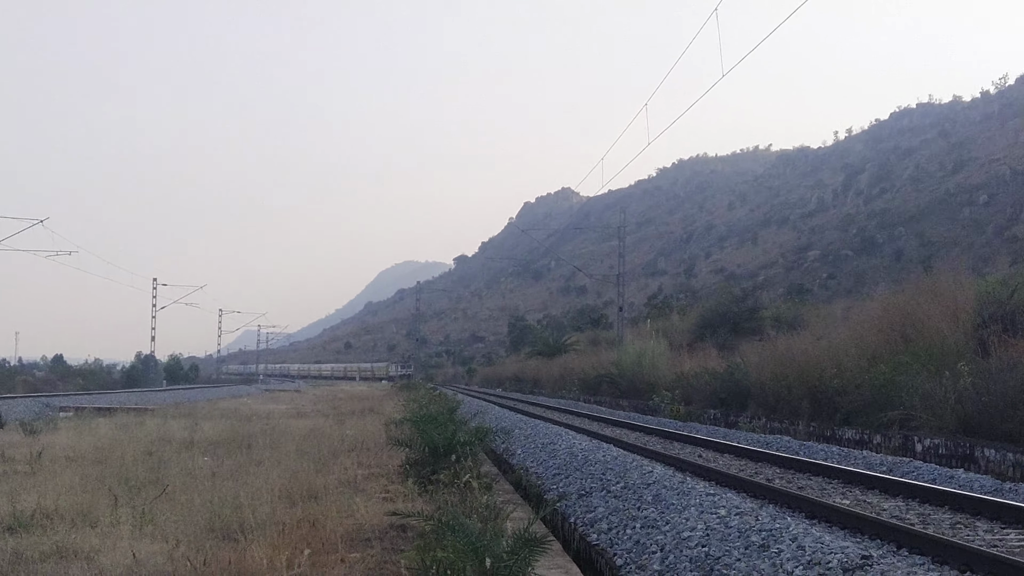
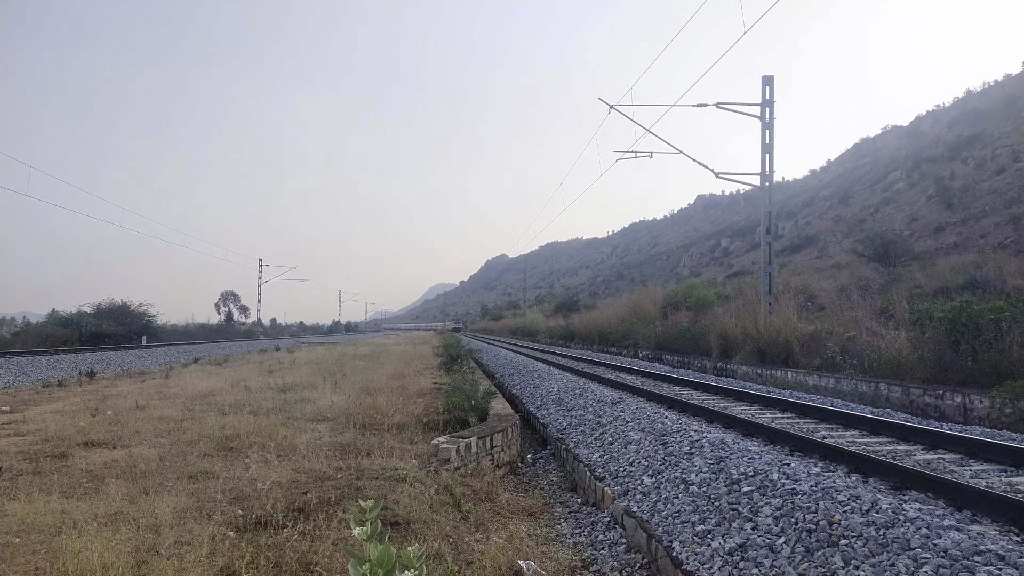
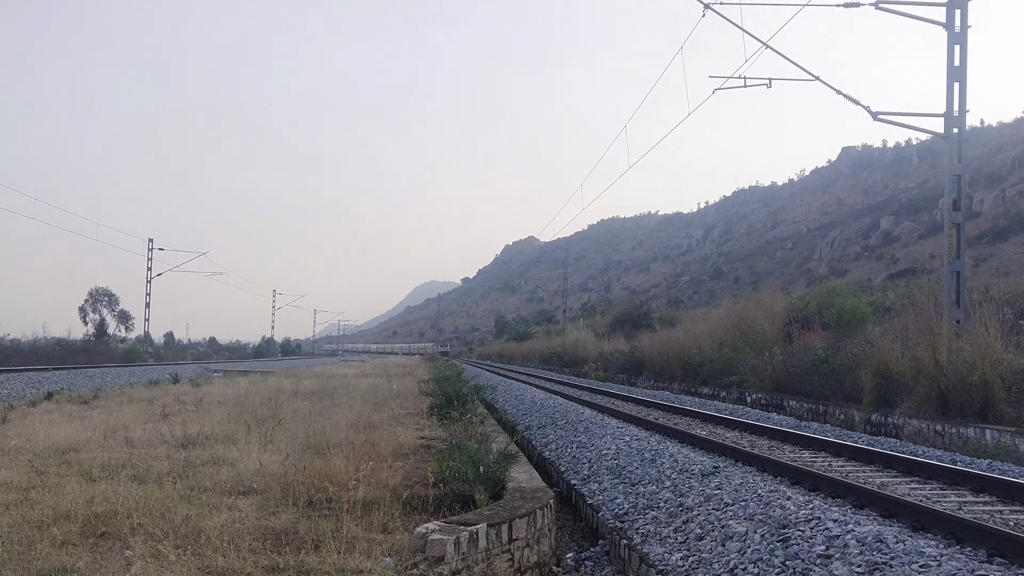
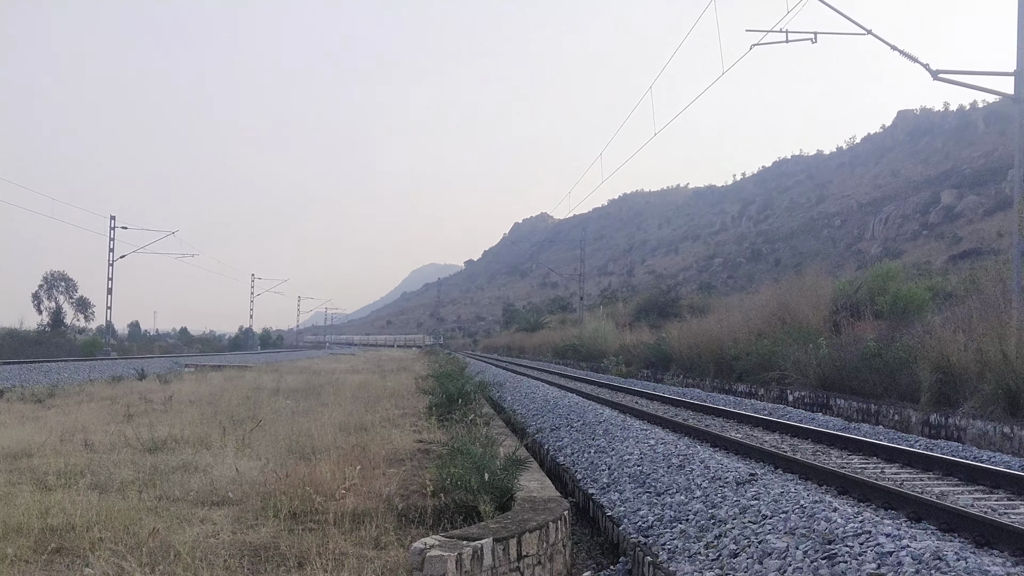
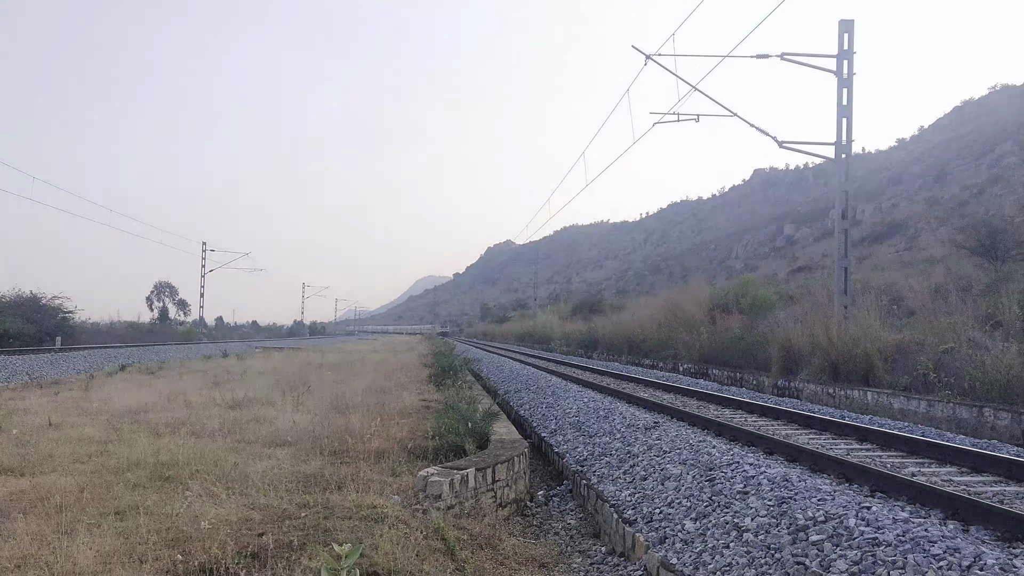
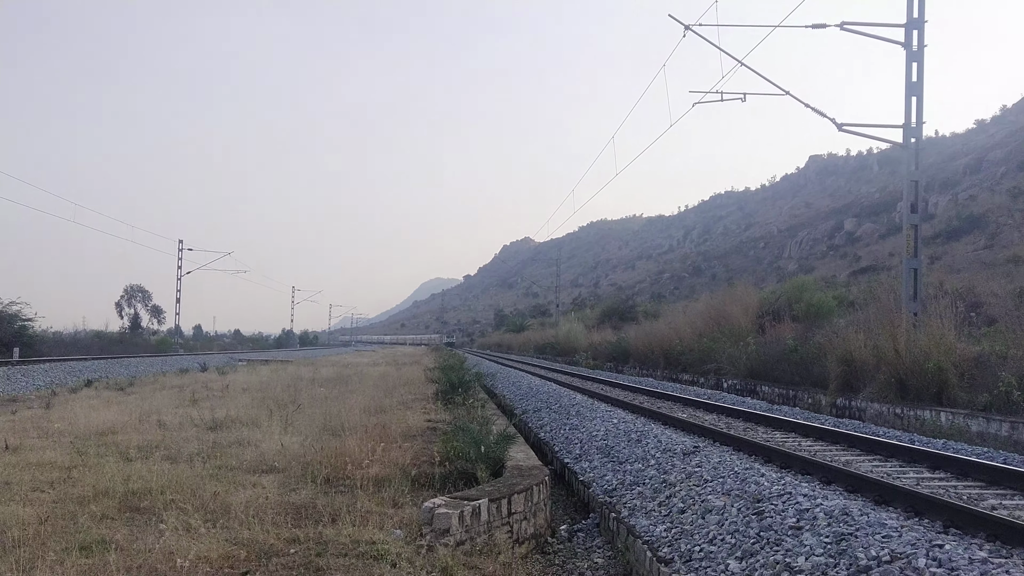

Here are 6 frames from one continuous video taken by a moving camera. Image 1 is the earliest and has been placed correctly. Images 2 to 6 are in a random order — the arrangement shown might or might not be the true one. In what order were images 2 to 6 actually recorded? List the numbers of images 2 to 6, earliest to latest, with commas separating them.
4, 3, 6, 5, 2
